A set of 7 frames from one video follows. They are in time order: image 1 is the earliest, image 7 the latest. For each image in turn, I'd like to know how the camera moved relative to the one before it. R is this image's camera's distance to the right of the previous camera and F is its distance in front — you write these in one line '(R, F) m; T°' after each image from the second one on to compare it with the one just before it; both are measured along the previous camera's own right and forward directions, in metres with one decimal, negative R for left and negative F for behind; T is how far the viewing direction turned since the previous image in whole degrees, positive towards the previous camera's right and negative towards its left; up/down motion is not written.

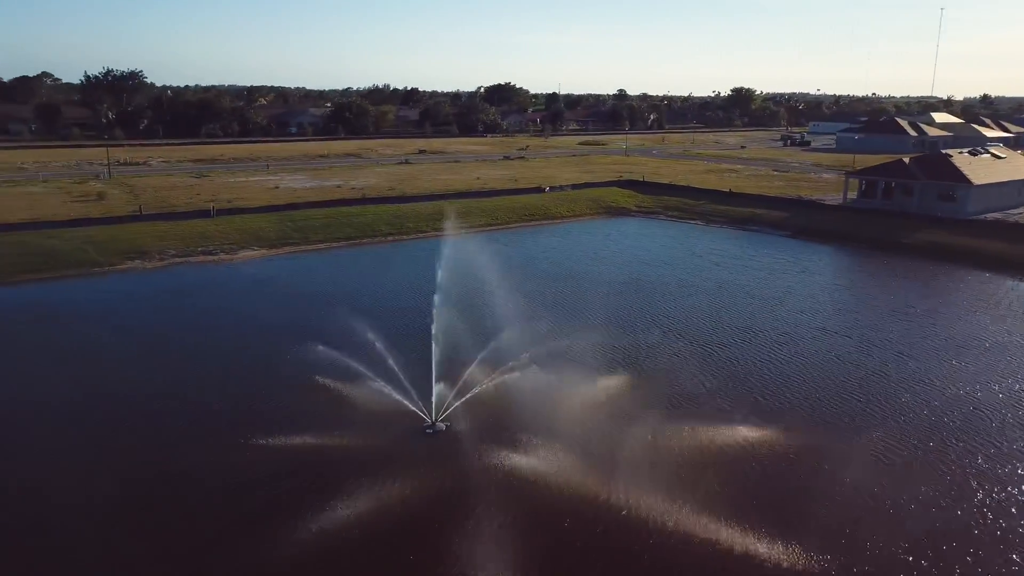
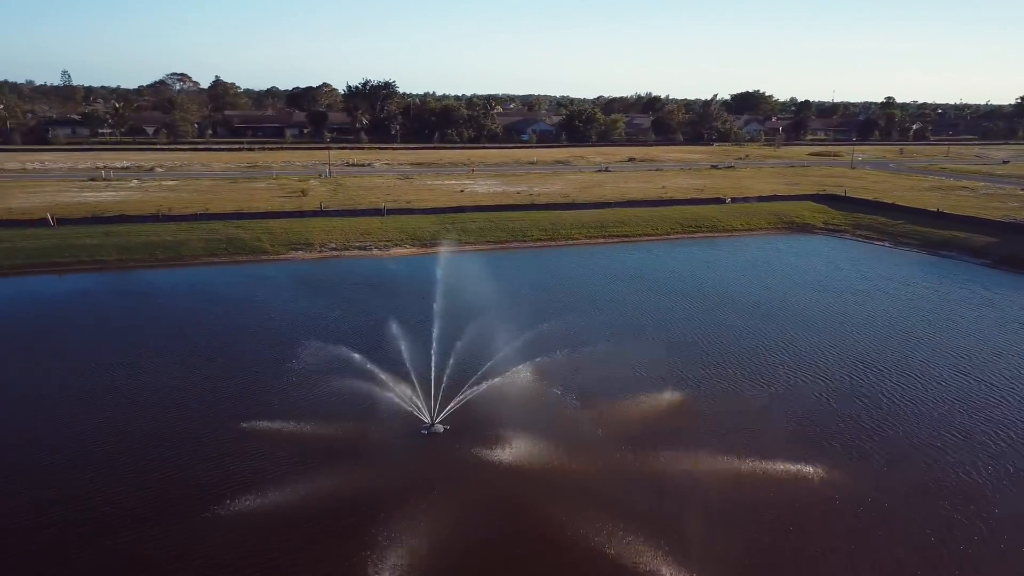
(+6.0, +1.5) m; -18°
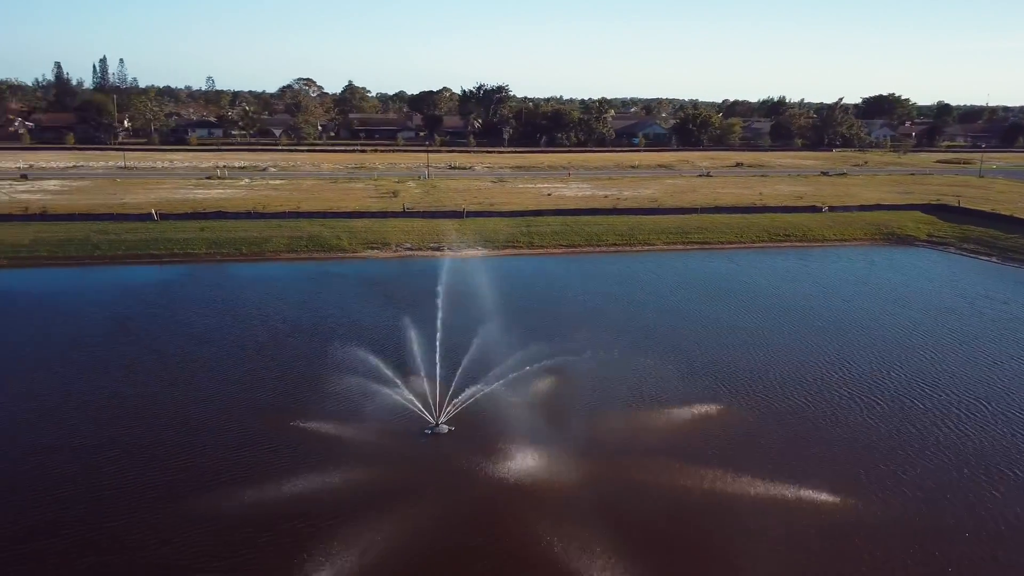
(+2.8, +0.5) m; -9°
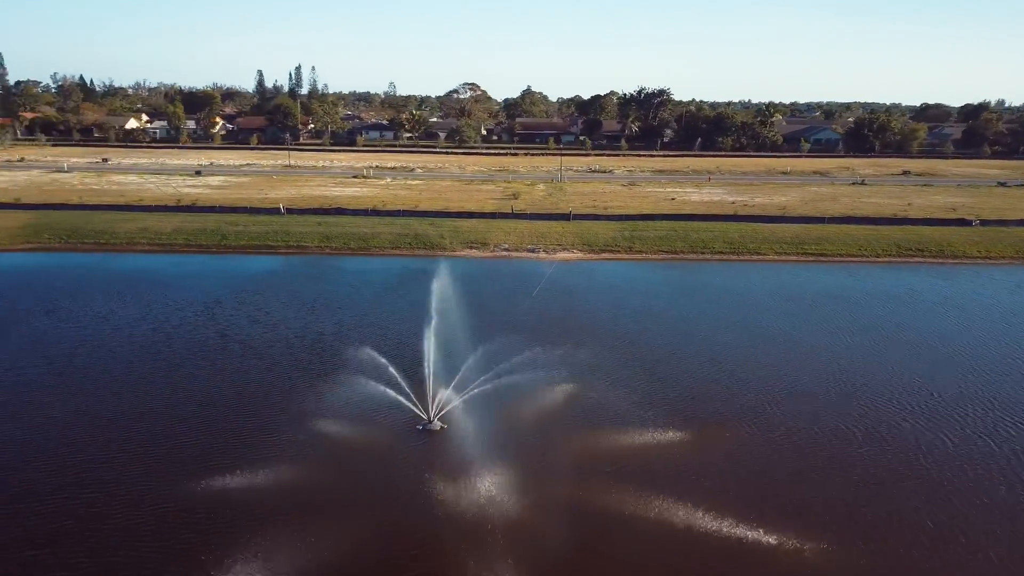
(+4.4, +1.0) m; -12°
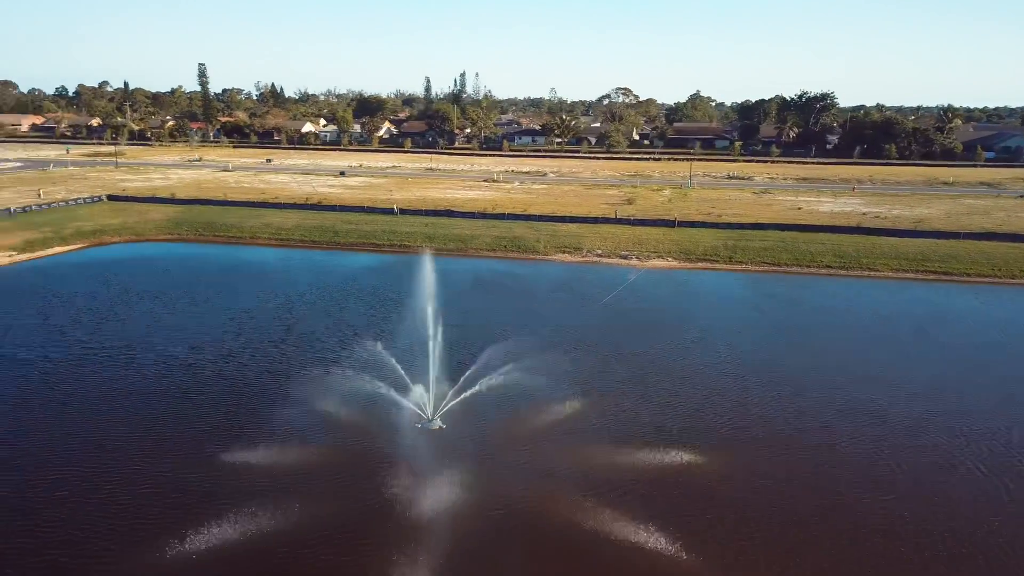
(+4.0, +0.8) m; -12°
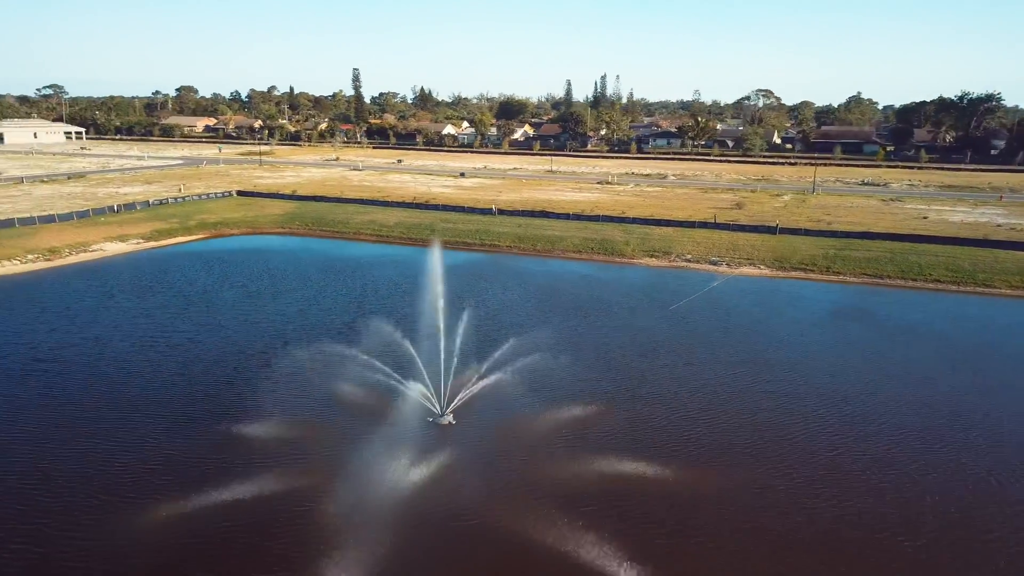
(+3.2, +0.7) m; -10°
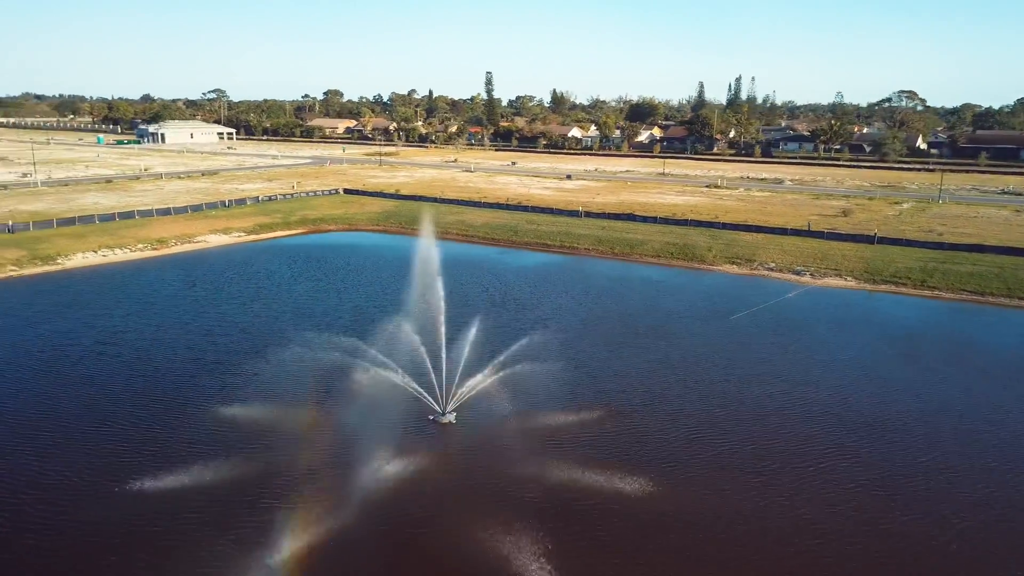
(+3.2, +0.8) m; -9°
